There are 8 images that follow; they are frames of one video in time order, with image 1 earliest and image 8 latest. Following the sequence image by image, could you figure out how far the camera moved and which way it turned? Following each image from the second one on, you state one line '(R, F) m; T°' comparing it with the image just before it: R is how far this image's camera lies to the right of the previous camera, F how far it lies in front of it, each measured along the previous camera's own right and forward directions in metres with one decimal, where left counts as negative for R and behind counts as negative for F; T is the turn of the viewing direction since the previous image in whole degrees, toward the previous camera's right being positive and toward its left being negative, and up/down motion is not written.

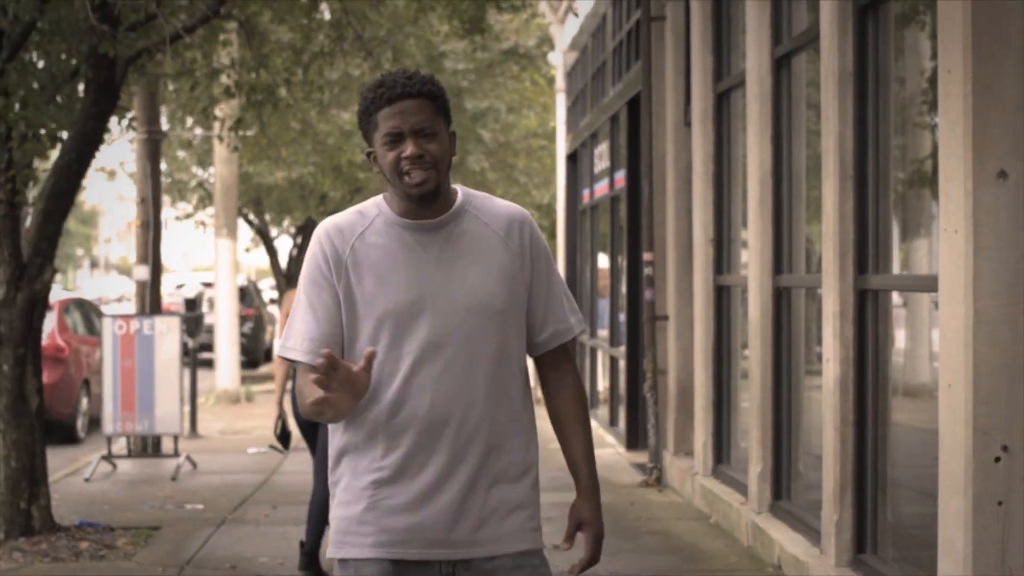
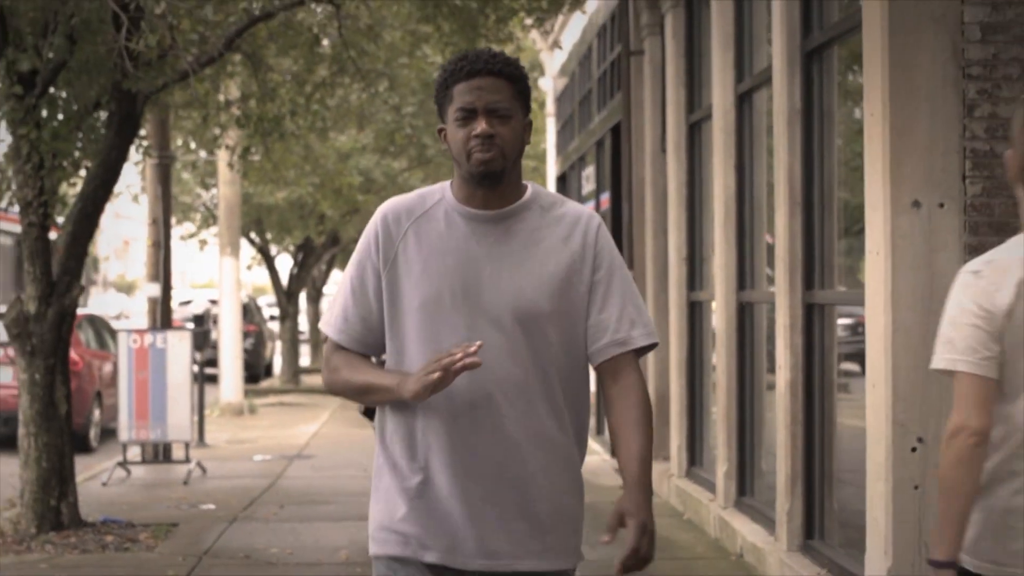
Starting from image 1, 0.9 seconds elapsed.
(+0.1, -0.9) m; 0°
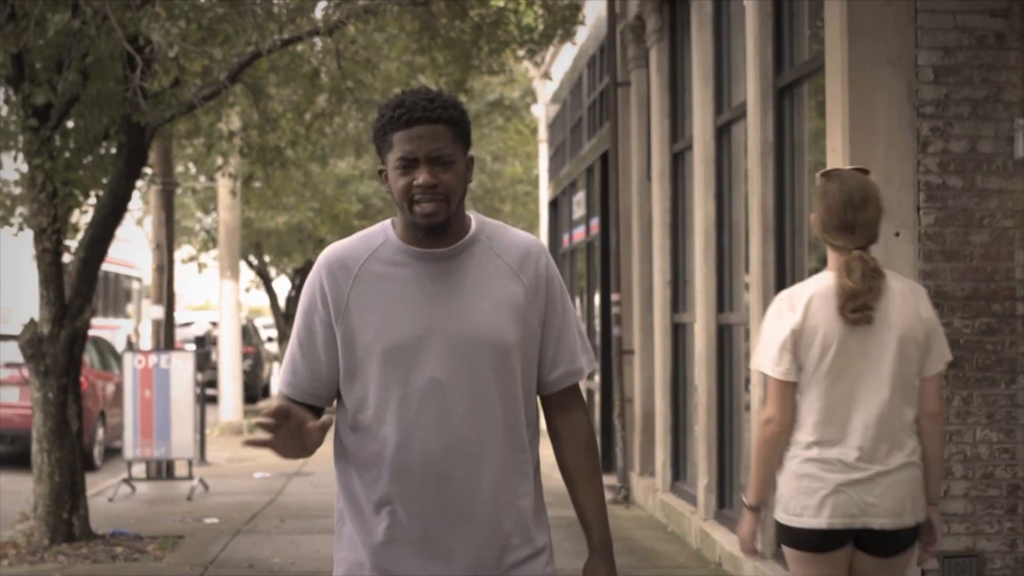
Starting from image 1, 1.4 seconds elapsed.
(0.0, -0.5) m; 0°
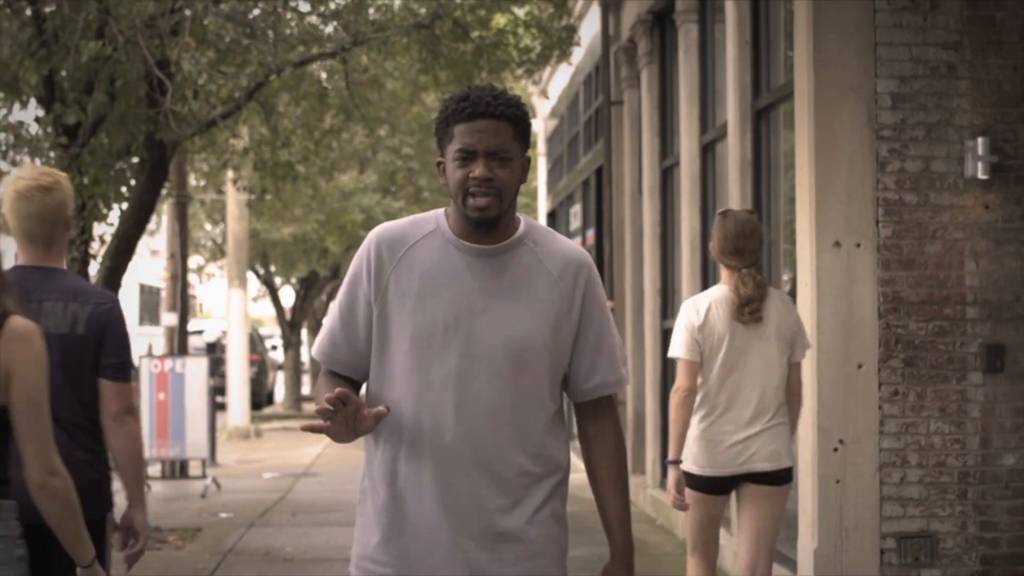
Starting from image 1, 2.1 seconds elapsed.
(0.0, -0.7) m; 0°
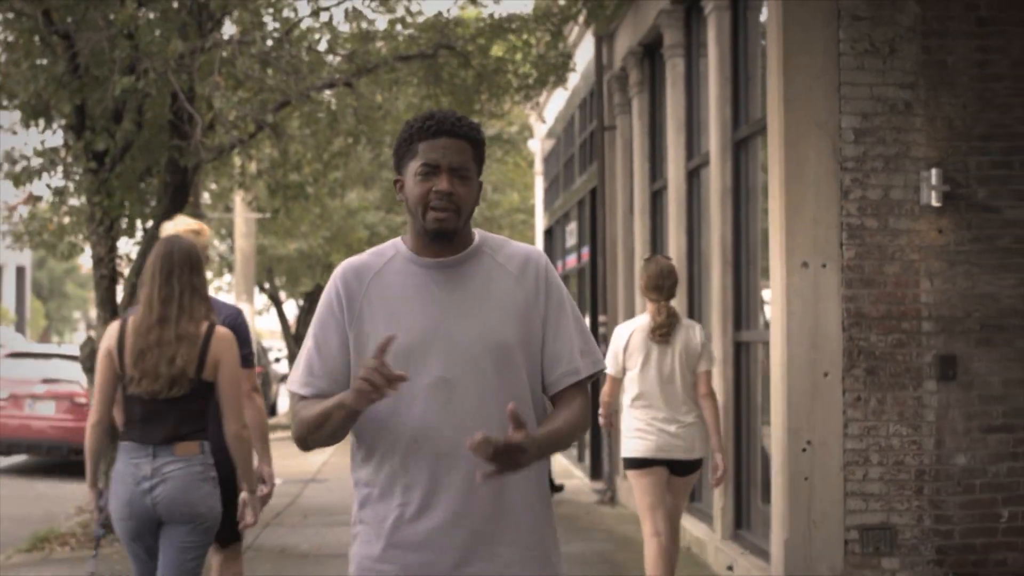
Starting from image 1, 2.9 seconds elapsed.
(0.0, -0.8) m; 0°
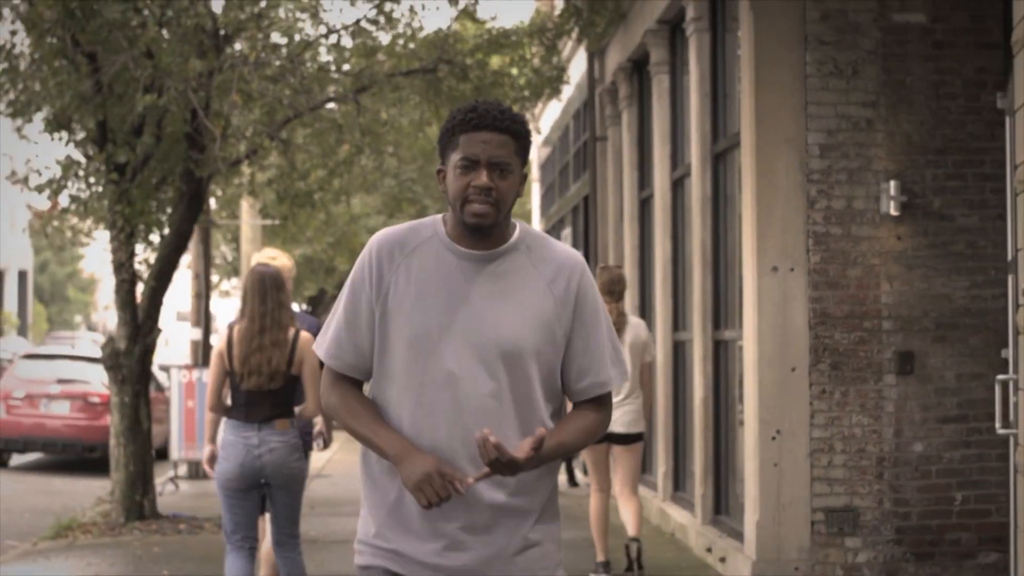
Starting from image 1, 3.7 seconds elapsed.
(0.0, -0.7) m; 0°
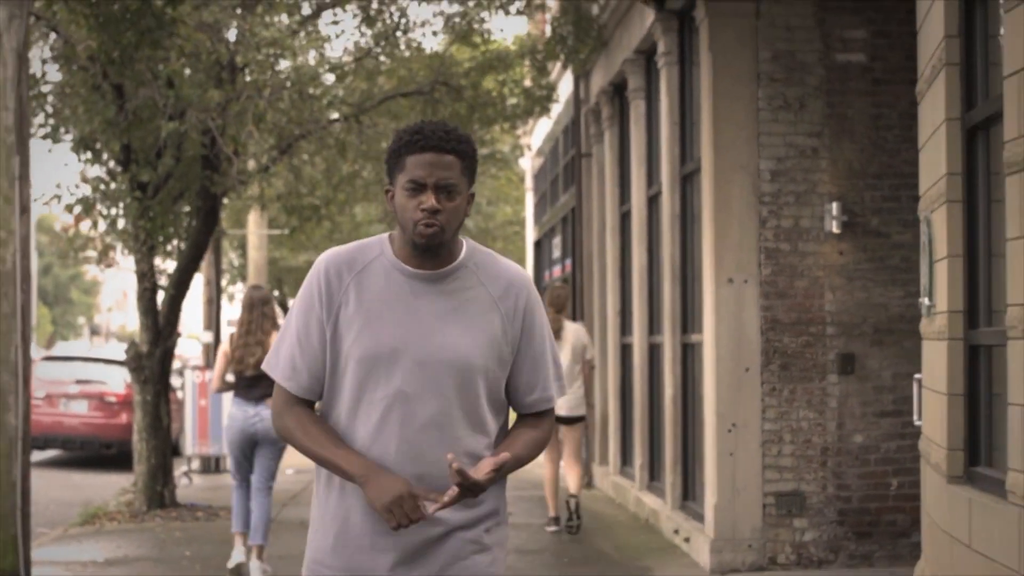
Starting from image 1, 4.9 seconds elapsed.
(+0.1, -1.1) m; 0°
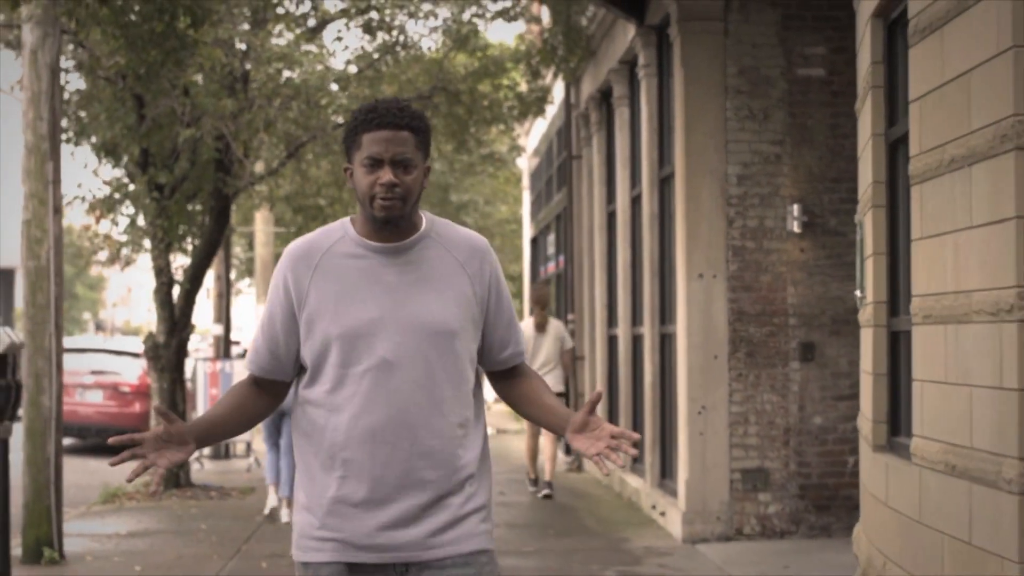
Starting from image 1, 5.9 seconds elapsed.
(+0.1, -1.0) m; 0°
